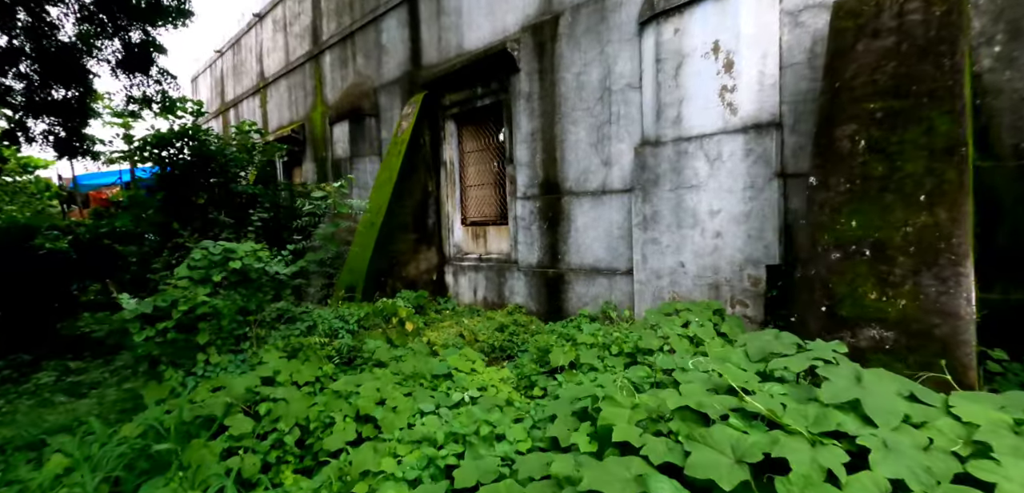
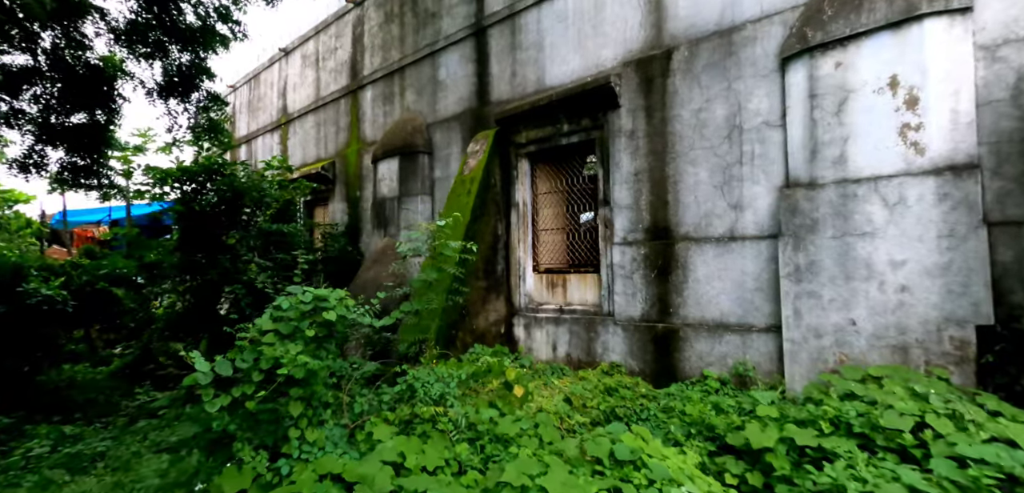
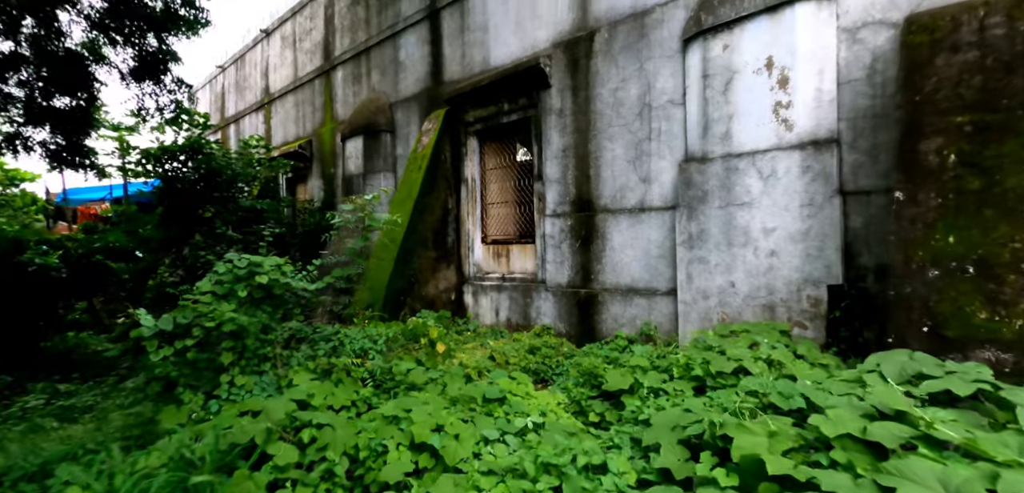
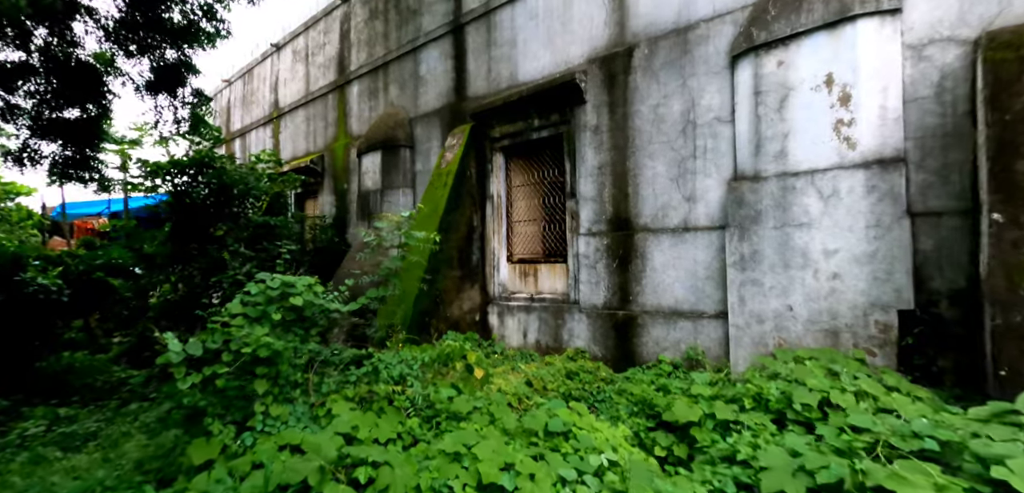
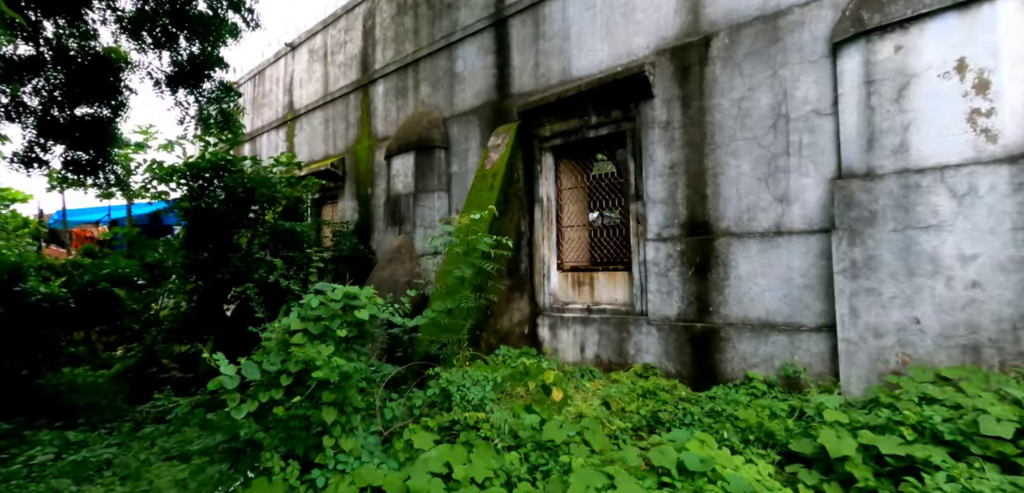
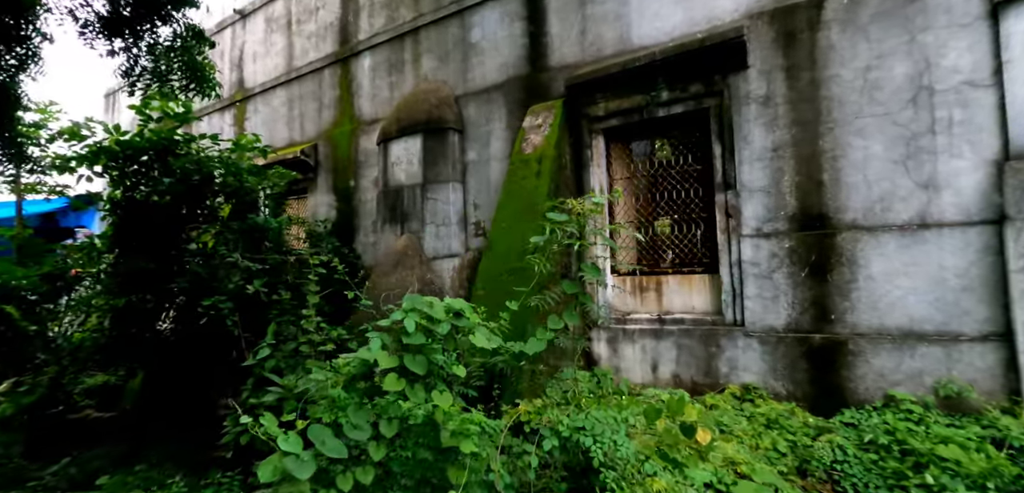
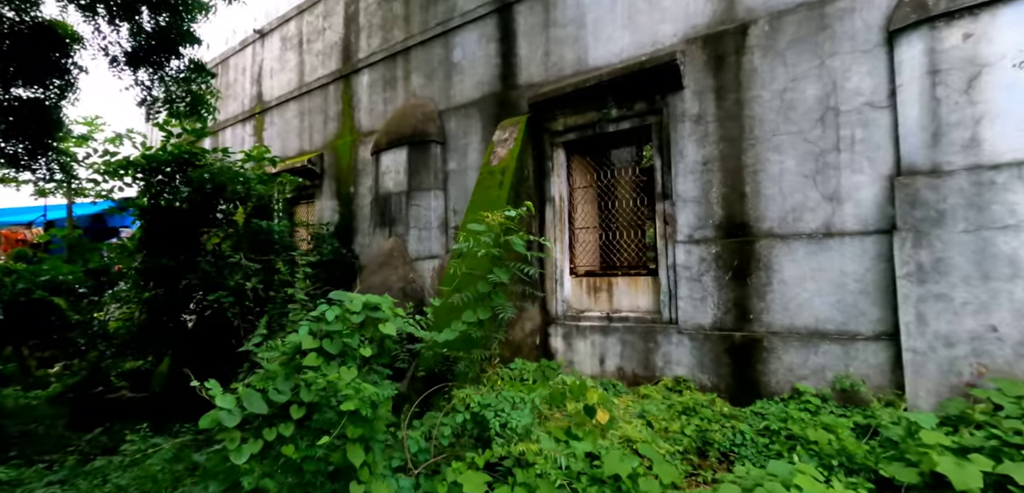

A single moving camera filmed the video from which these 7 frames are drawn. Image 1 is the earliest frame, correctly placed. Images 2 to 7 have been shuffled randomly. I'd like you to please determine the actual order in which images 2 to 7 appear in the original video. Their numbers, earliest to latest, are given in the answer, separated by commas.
3, 4, 2, 5, 7, 6
